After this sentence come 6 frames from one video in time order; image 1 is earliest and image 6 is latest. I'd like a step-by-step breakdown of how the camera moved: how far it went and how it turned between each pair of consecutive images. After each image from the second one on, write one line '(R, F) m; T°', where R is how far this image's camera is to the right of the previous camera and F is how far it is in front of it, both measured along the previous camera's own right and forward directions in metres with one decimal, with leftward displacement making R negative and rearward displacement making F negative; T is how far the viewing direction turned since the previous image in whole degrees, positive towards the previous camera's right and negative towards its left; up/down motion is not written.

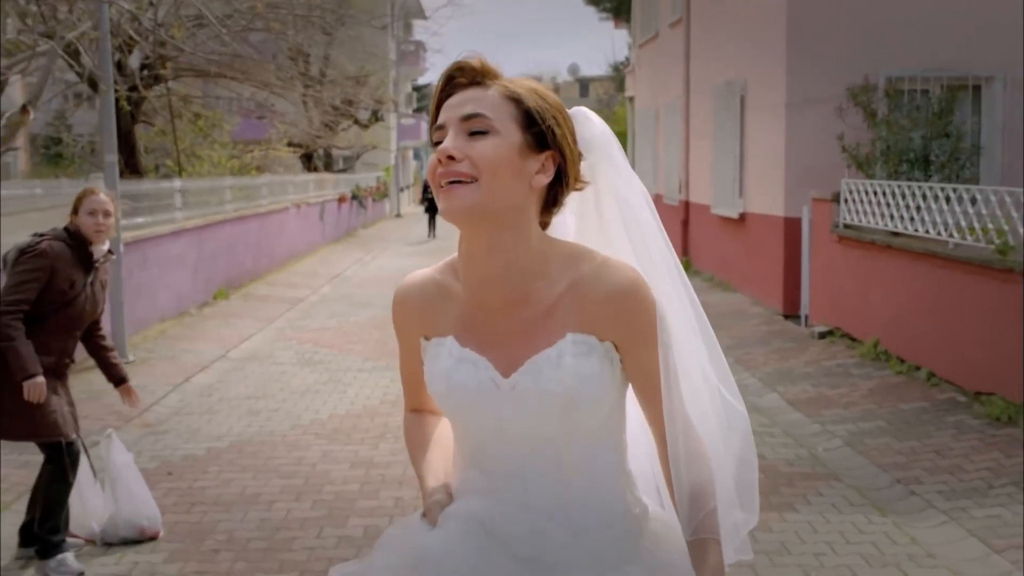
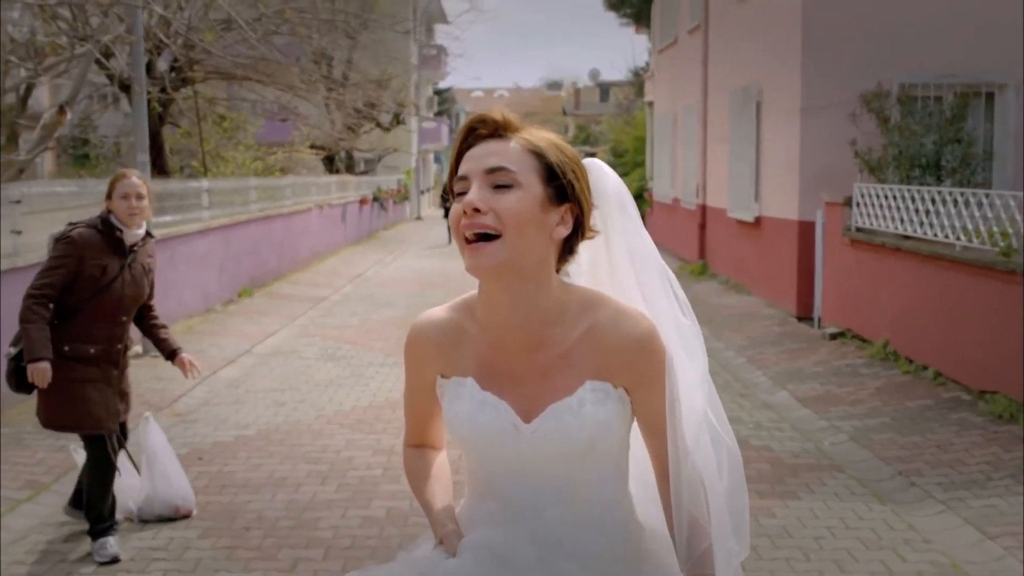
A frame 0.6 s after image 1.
(0.0, -0.3) m; -1°
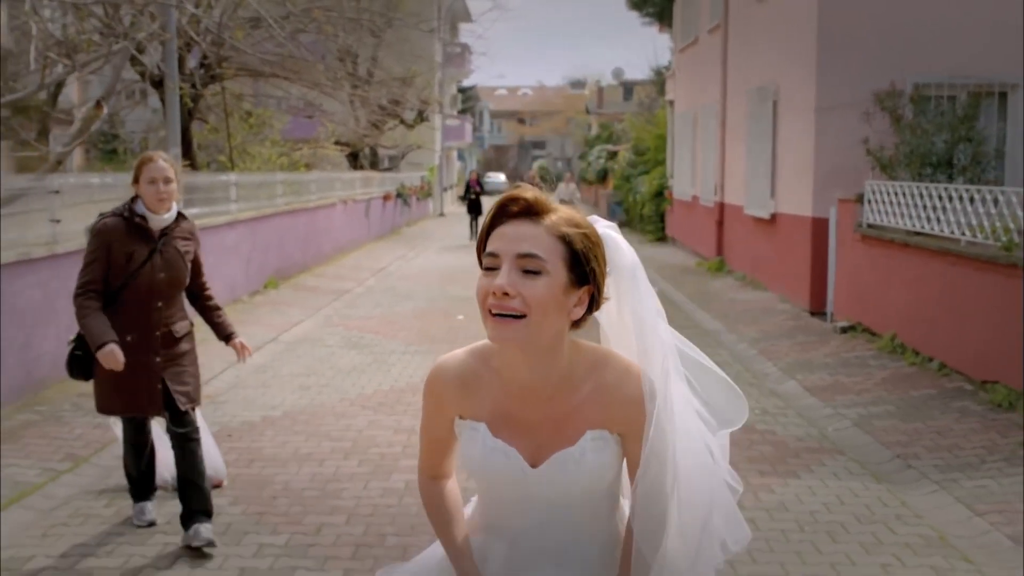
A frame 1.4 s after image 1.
(0.0, -0.3) m; -1°
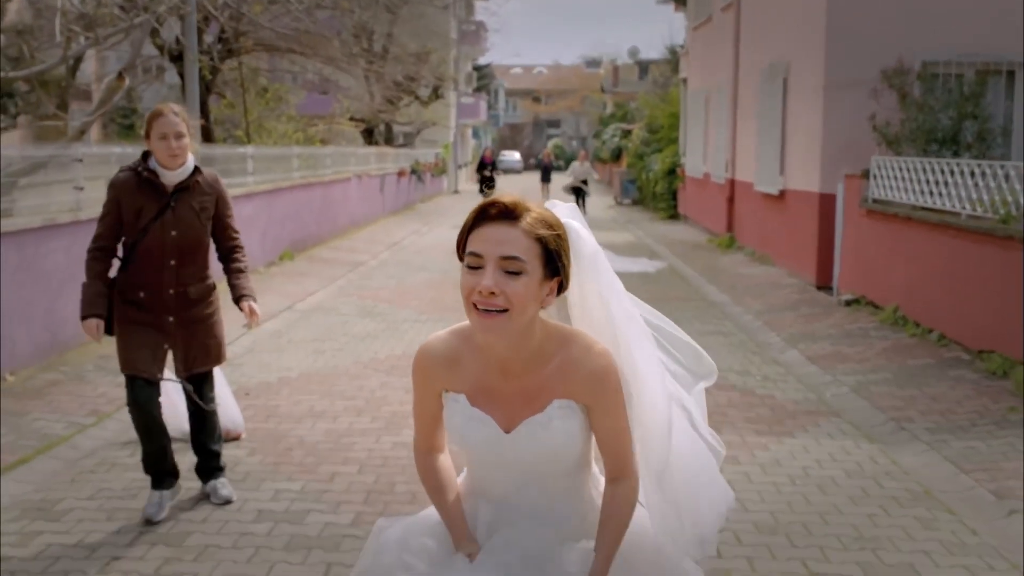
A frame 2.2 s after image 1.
(0.0, -0.2) m; -1°
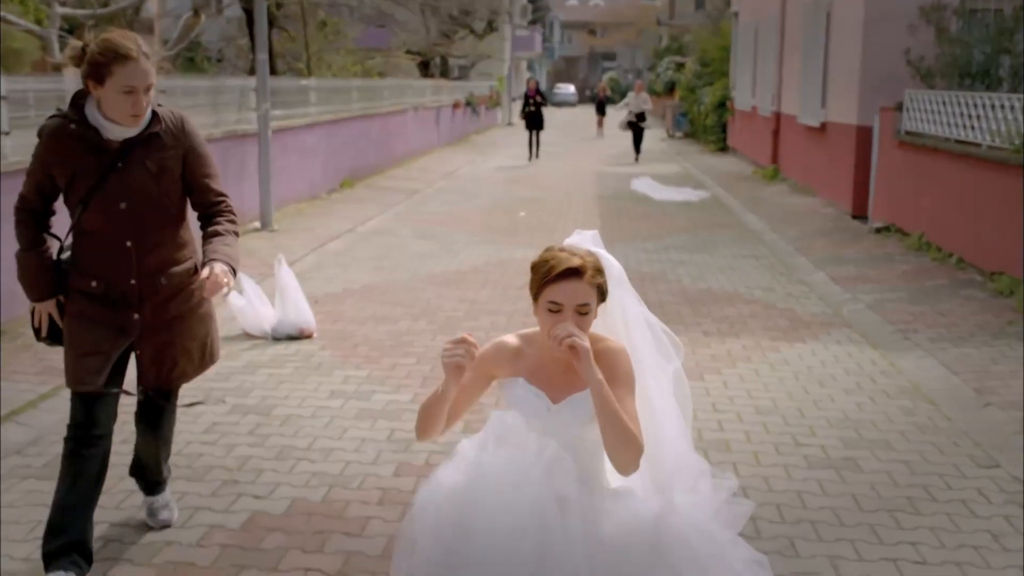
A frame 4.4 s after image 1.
(+0.1, -0.8) m; -3°
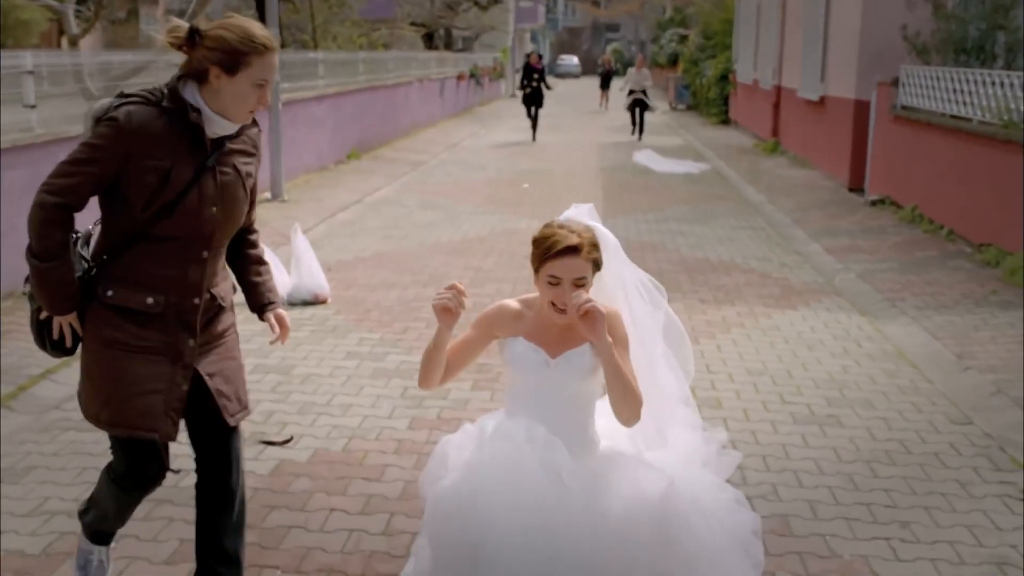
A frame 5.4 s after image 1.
(0.0, -0.3) m; 0°
